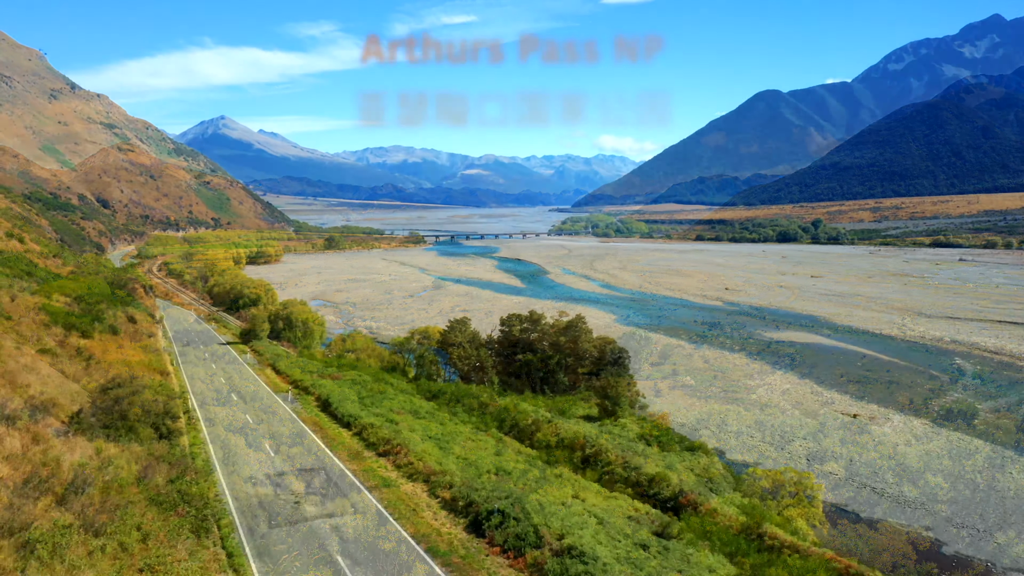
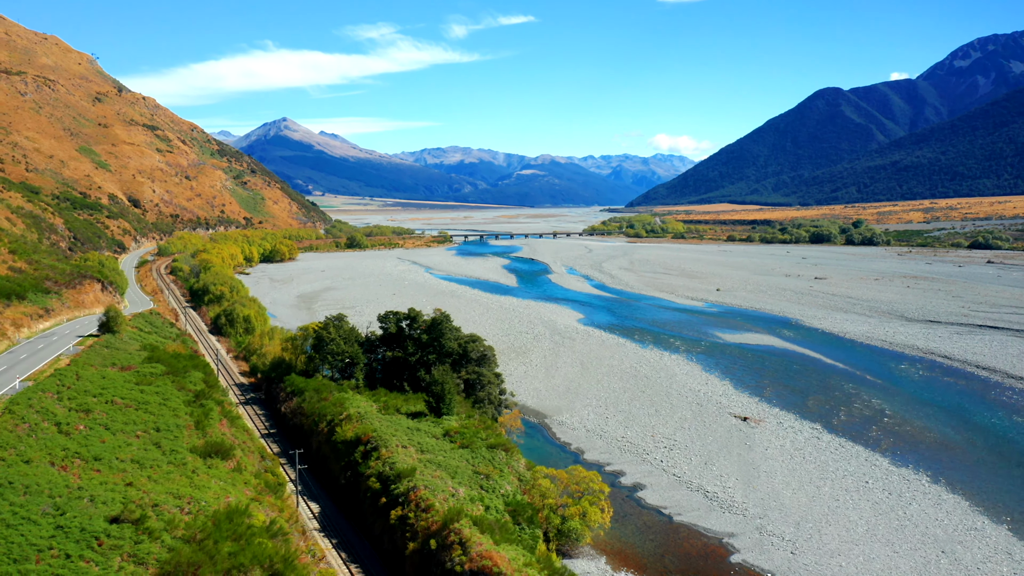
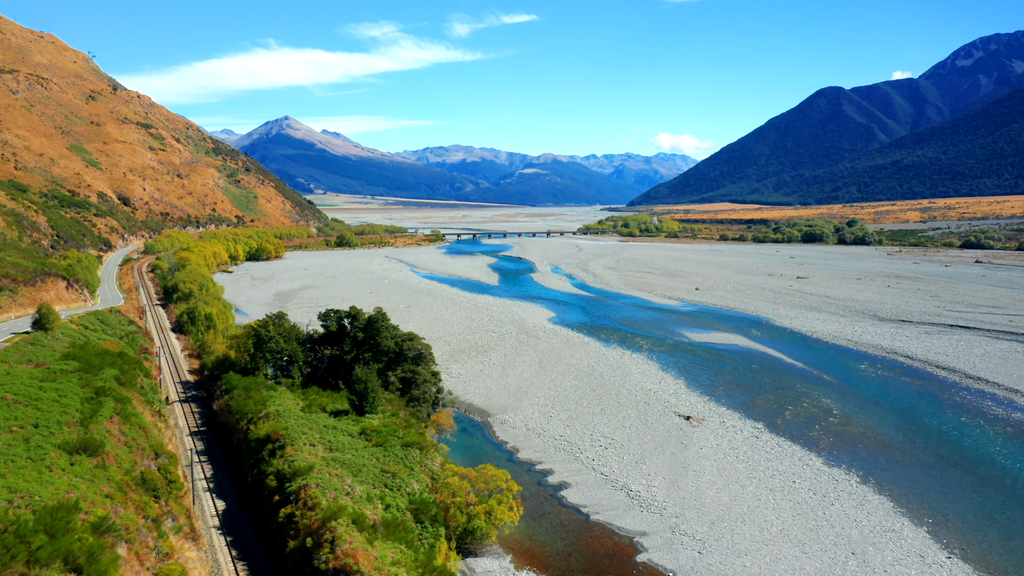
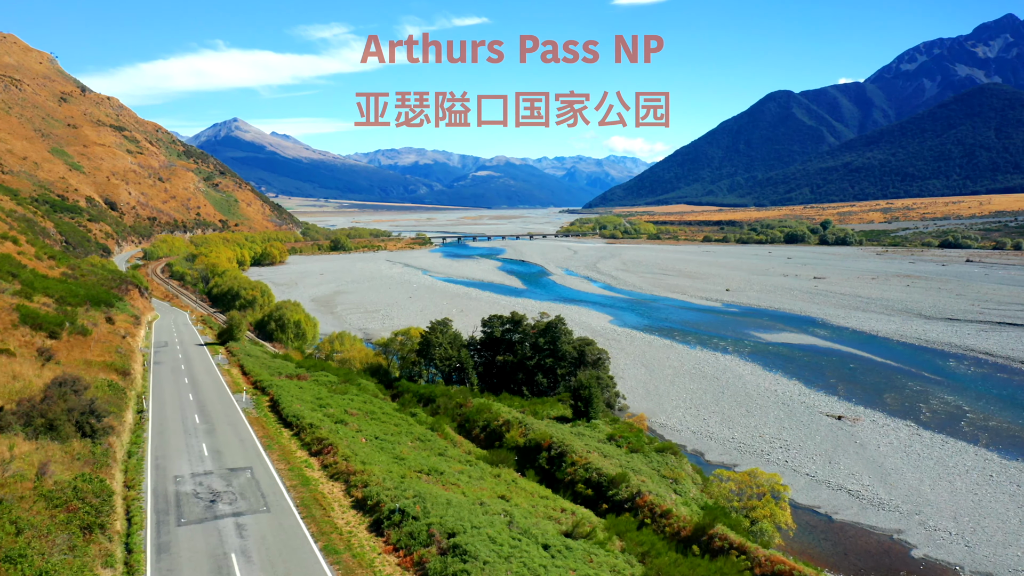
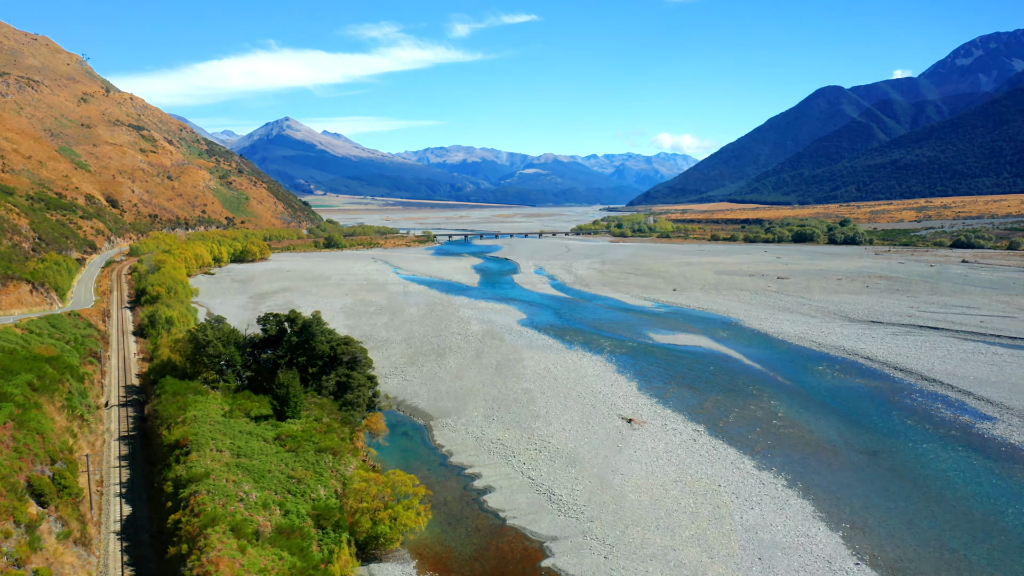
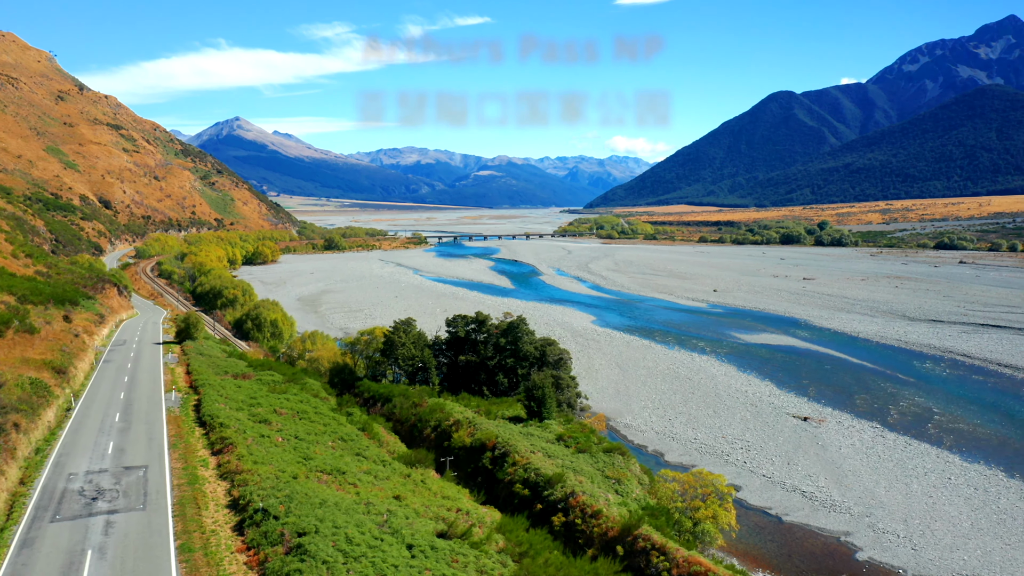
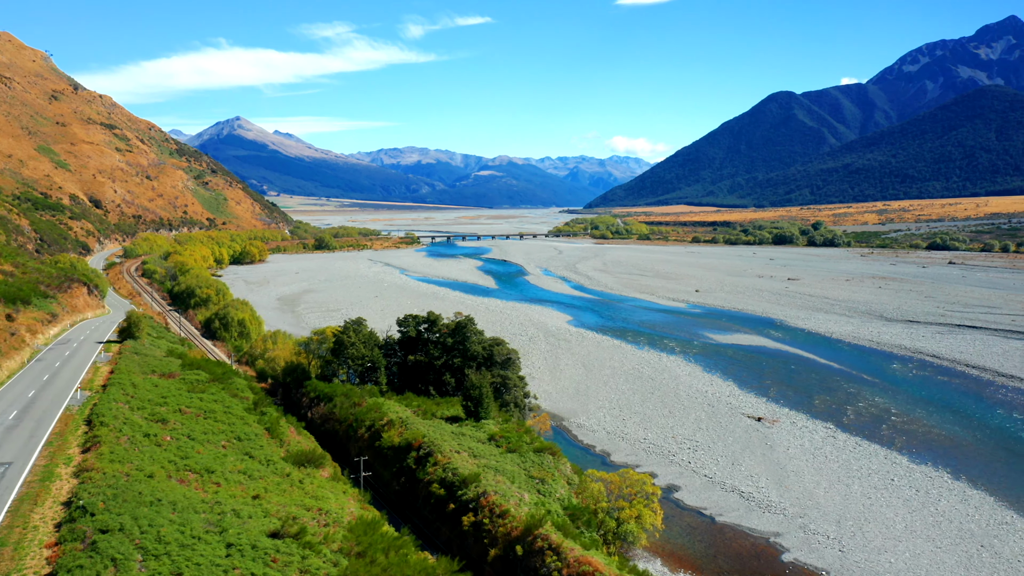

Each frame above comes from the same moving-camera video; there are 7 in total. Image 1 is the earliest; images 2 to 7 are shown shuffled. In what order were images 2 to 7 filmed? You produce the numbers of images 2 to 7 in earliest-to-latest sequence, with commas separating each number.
4, 6, 7, 2, 3, 5
